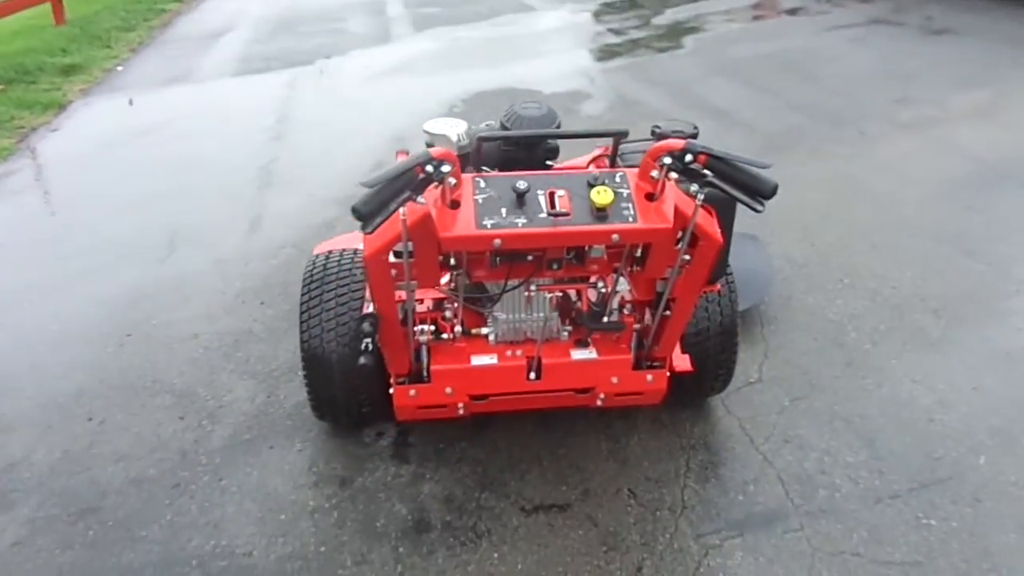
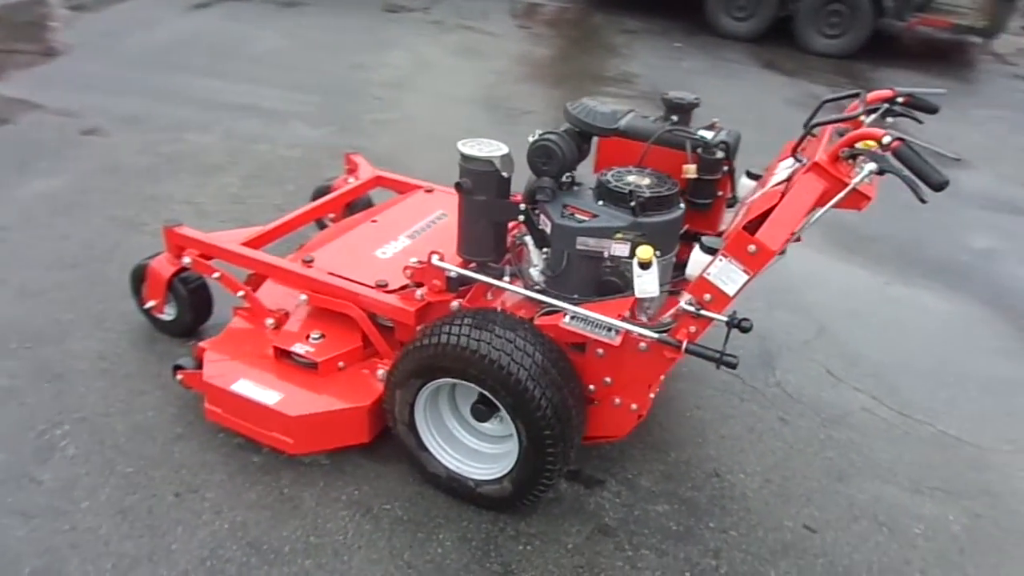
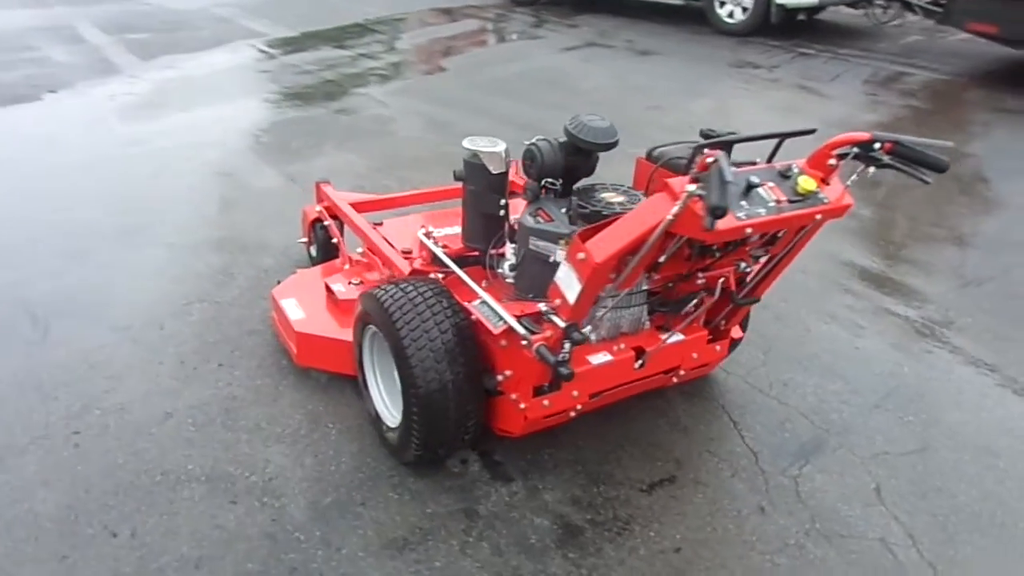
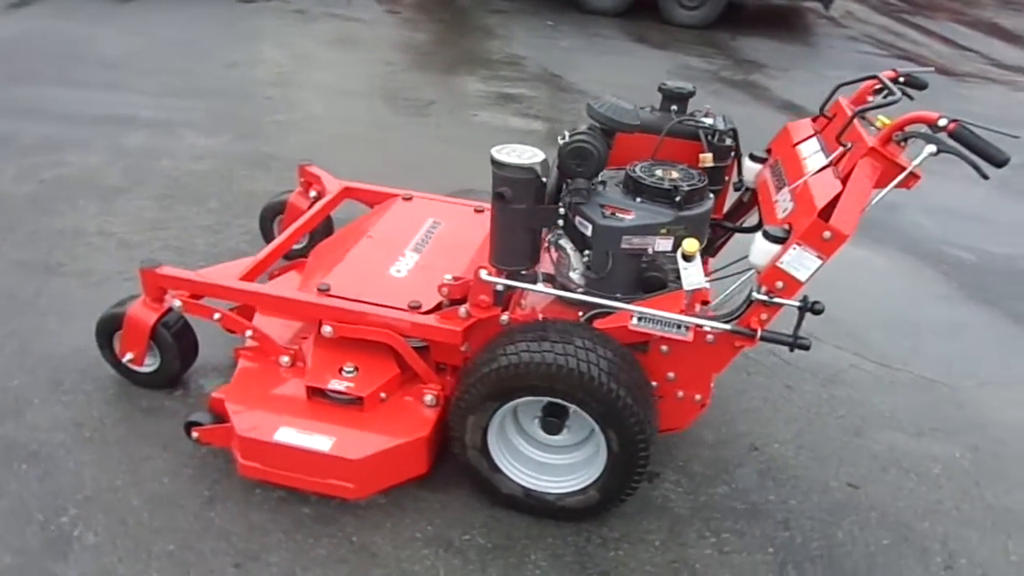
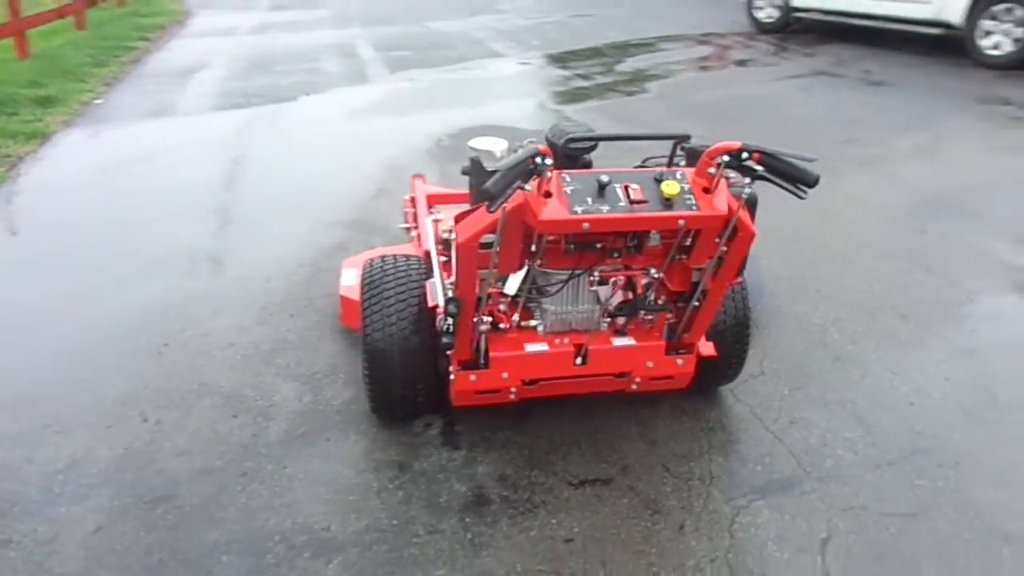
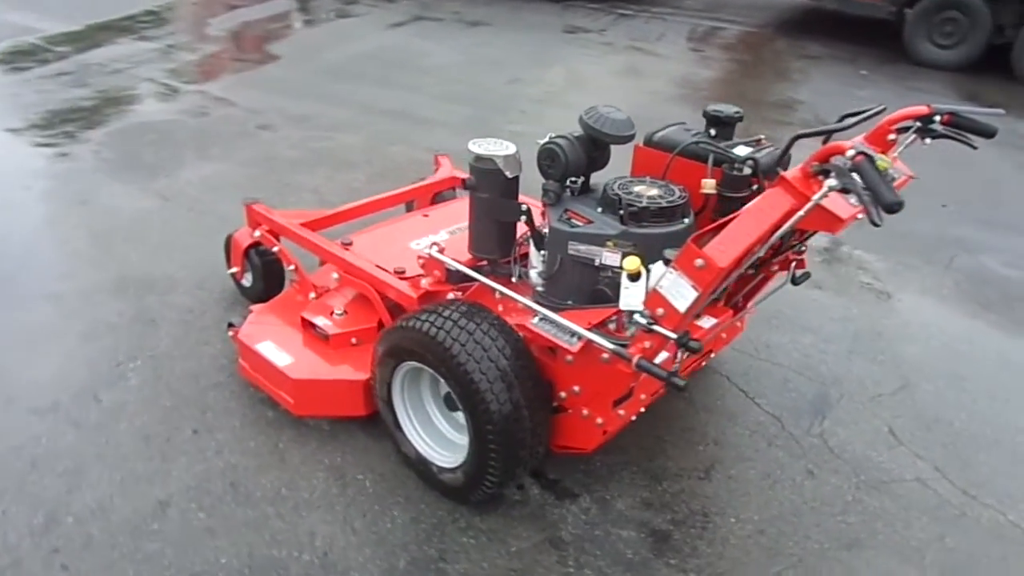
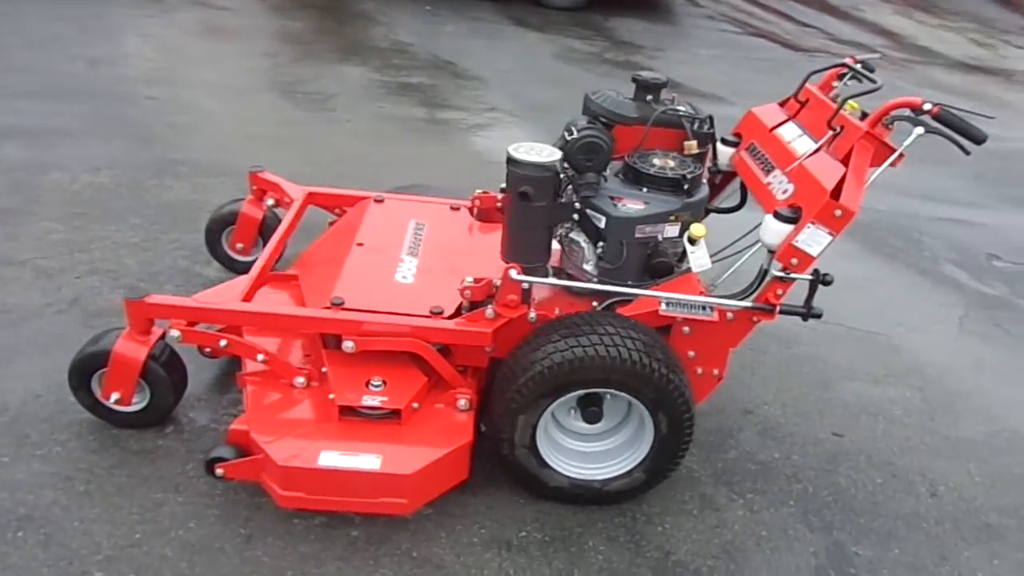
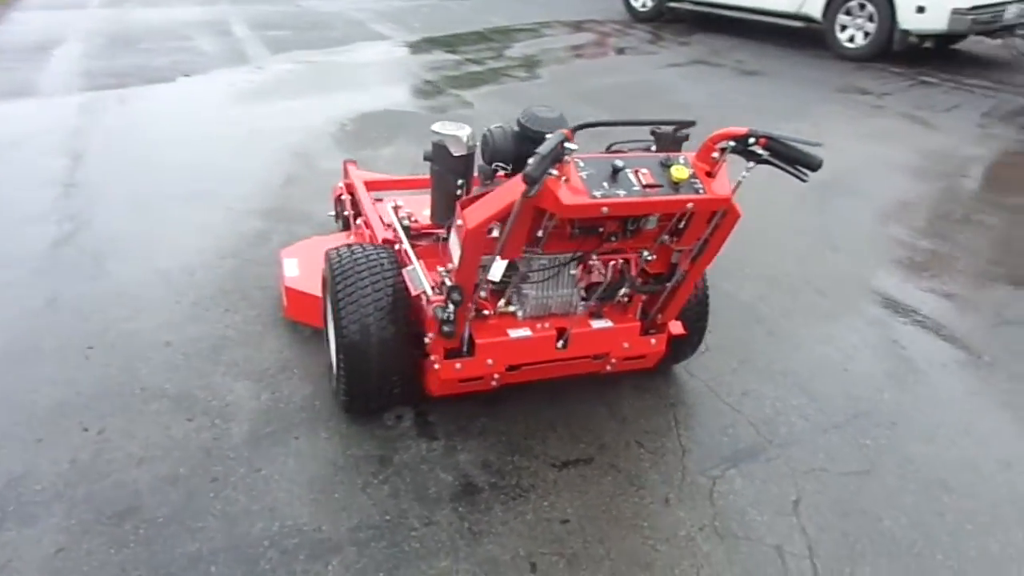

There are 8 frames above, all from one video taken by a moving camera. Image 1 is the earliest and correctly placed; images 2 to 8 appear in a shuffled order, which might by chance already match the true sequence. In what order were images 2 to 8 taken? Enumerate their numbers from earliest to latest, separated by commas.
5, 8, 3, 6, 2, 4, 7
